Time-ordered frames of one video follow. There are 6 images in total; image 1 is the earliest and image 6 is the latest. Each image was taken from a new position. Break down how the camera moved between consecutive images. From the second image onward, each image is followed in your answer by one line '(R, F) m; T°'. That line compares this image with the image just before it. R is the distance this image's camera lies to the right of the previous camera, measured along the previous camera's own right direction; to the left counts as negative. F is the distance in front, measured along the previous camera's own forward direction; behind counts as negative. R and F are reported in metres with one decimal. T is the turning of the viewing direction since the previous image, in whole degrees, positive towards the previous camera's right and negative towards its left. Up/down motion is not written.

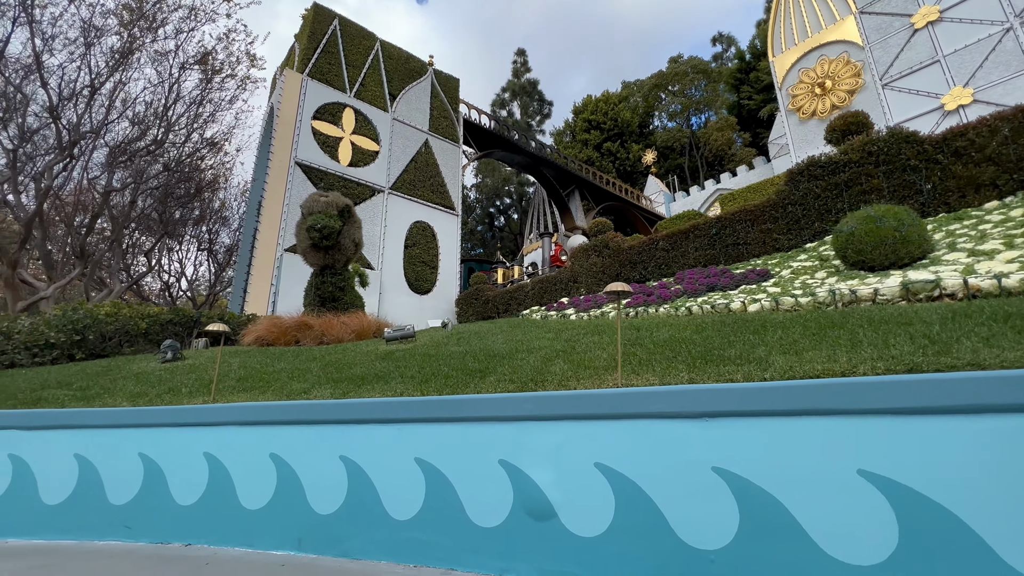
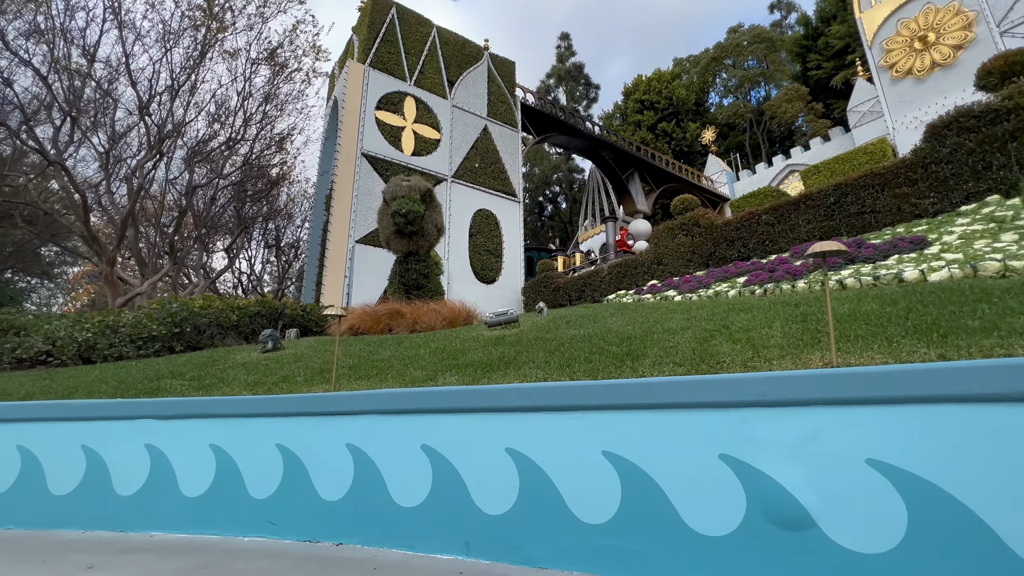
(-1.4, +0.6) m; -5°
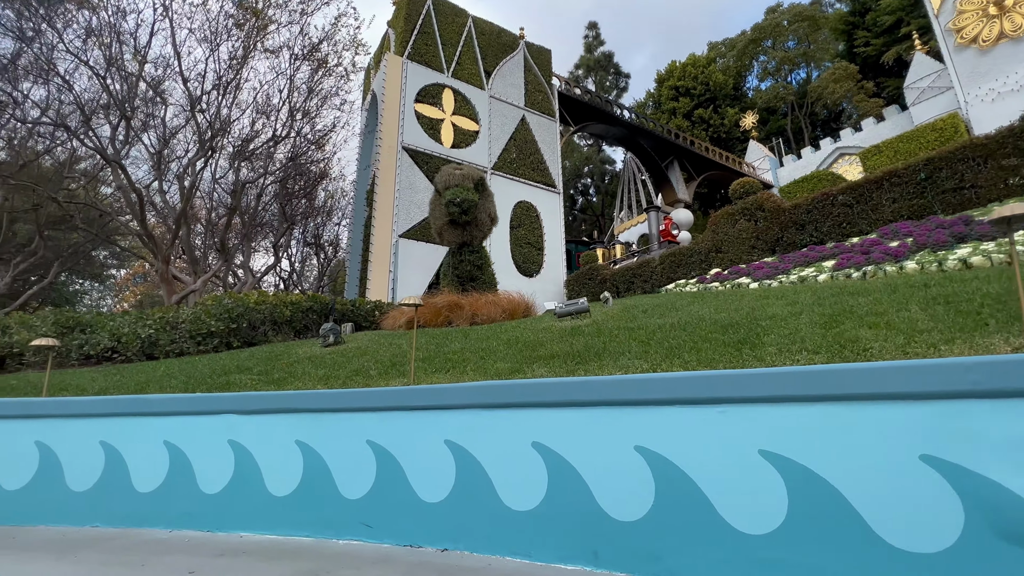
(-0.8, +0.4) m; -3°
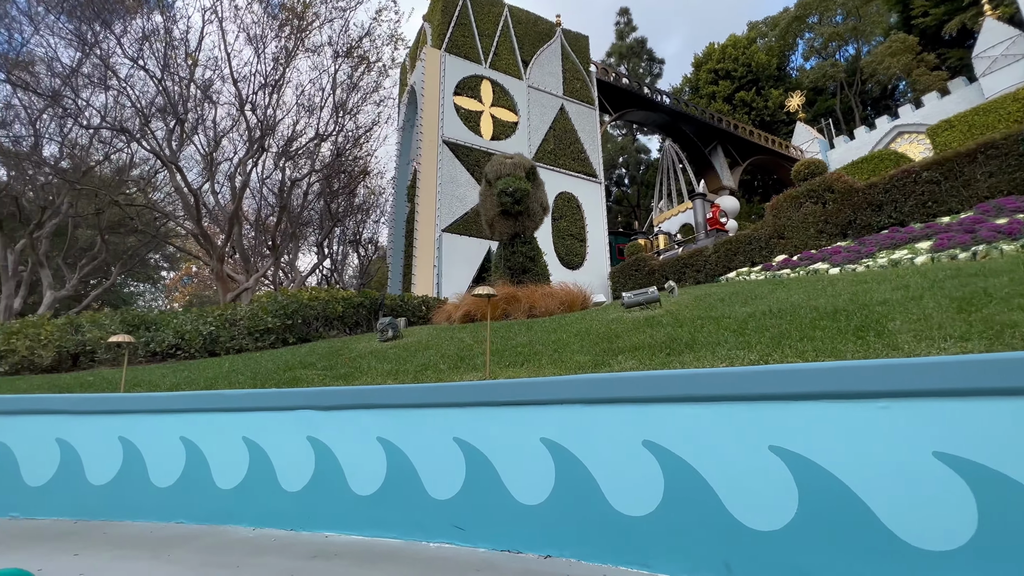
(-0.6, +0.3) m; -4°
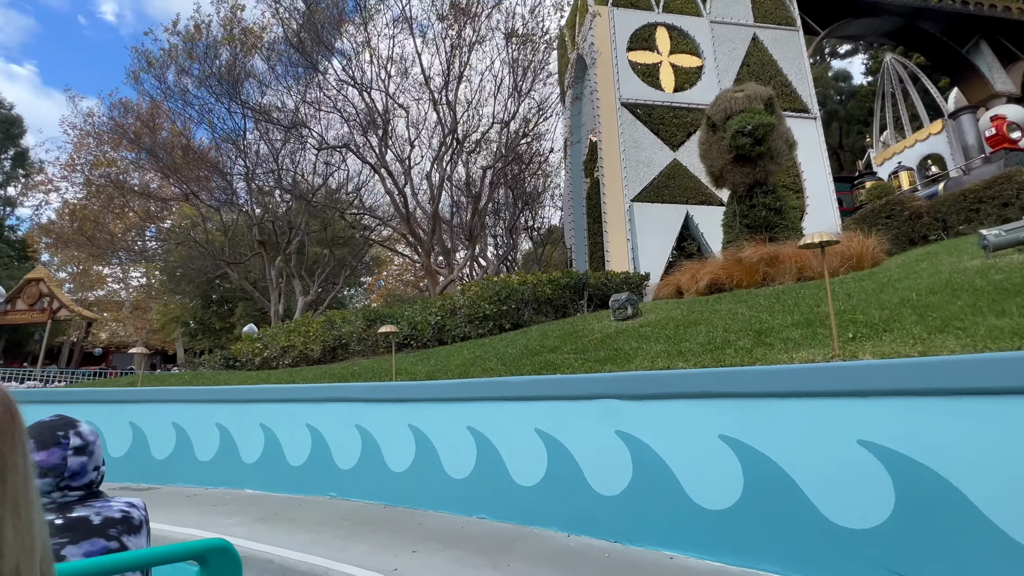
(-1.7, +0.8) m; -19°
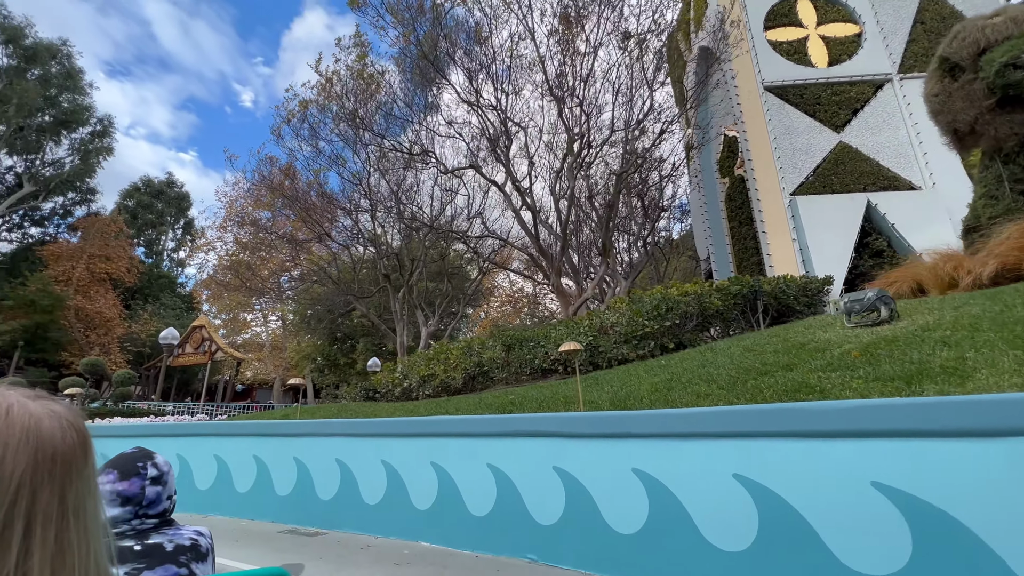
(-1.4, +1.1) m; -12°
